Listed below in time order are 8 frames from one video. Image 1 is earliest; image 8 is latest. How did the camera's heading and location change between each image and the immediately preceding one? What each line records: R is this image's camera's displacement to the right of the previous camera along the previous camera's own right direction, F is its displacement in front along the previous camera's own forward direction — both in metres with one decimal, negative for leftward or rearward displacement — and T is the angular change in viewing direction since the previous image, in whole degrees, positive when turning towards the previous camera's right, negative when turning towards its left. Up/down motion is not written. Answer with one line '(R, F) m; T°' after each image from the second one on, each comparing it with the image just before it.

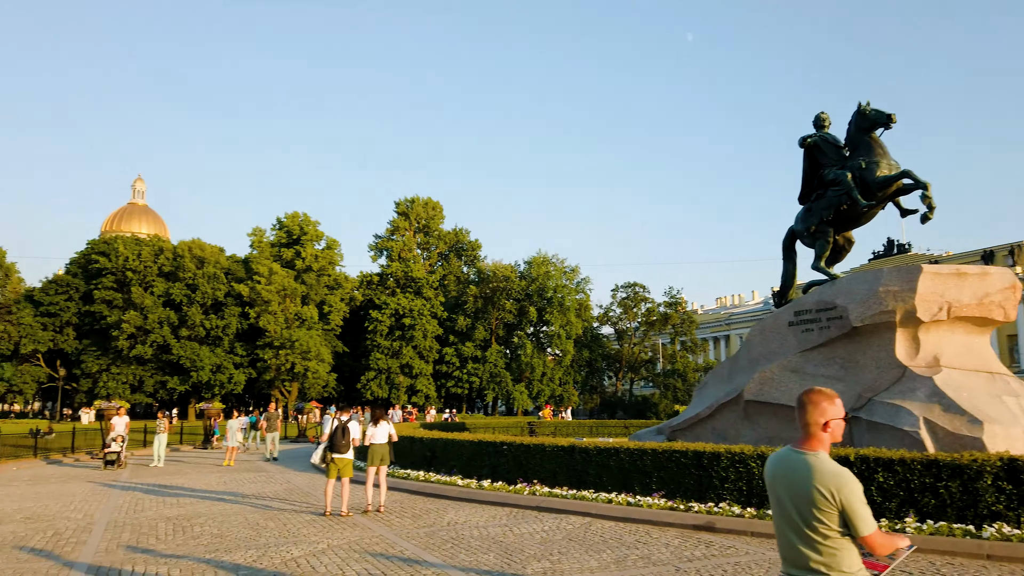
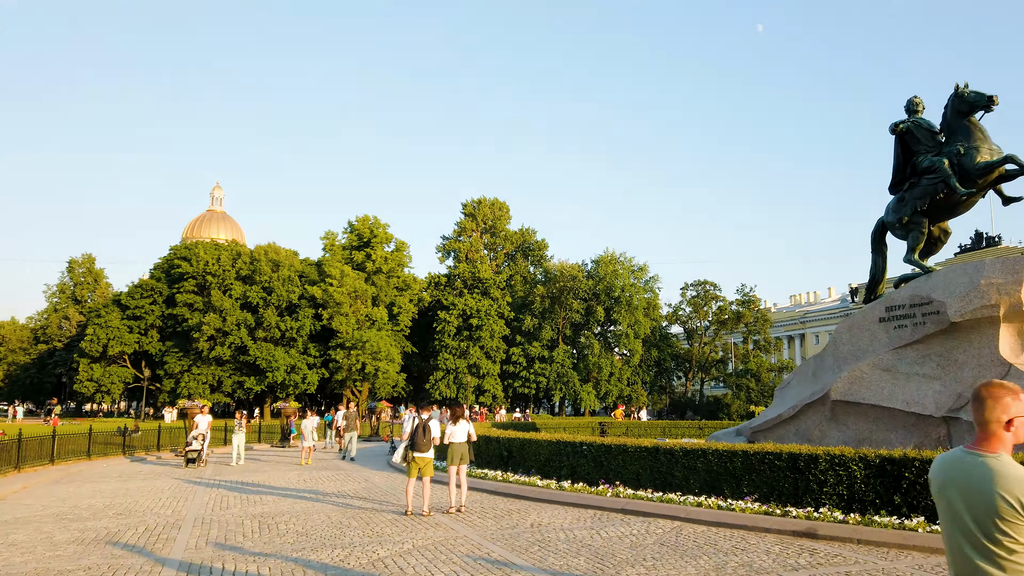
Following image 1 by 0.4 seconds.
(-0.3, +0.3) m; -5°
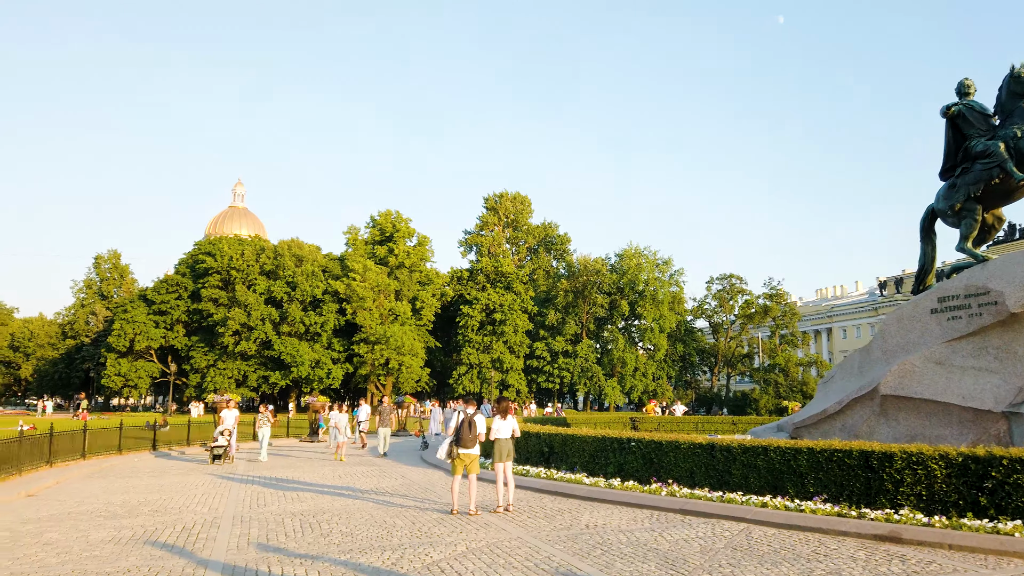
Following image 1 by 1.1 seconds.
(-0.5, +0.6) m; -1°
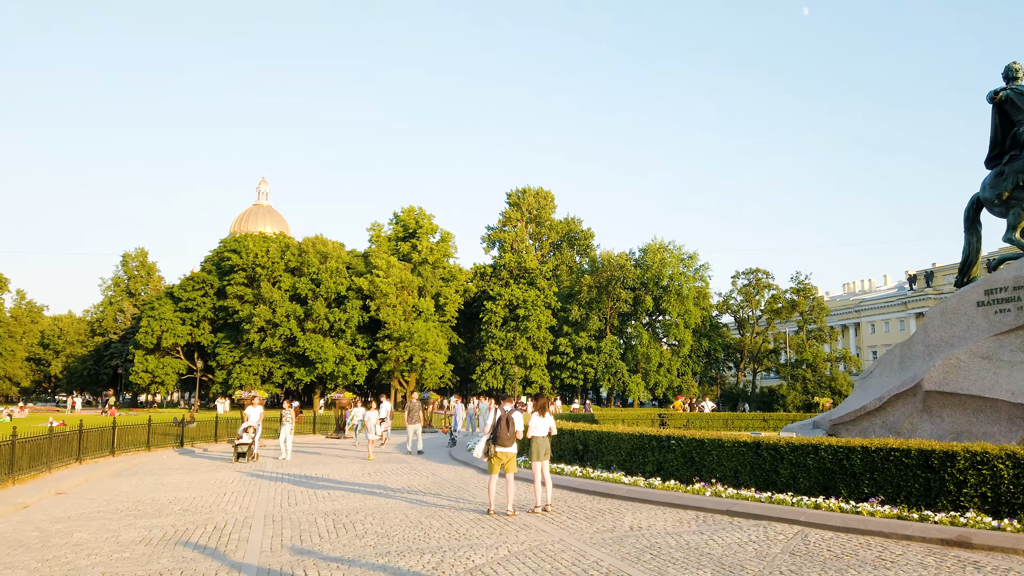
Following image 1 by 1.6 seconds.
(-0.2, +0.4) m; -2°
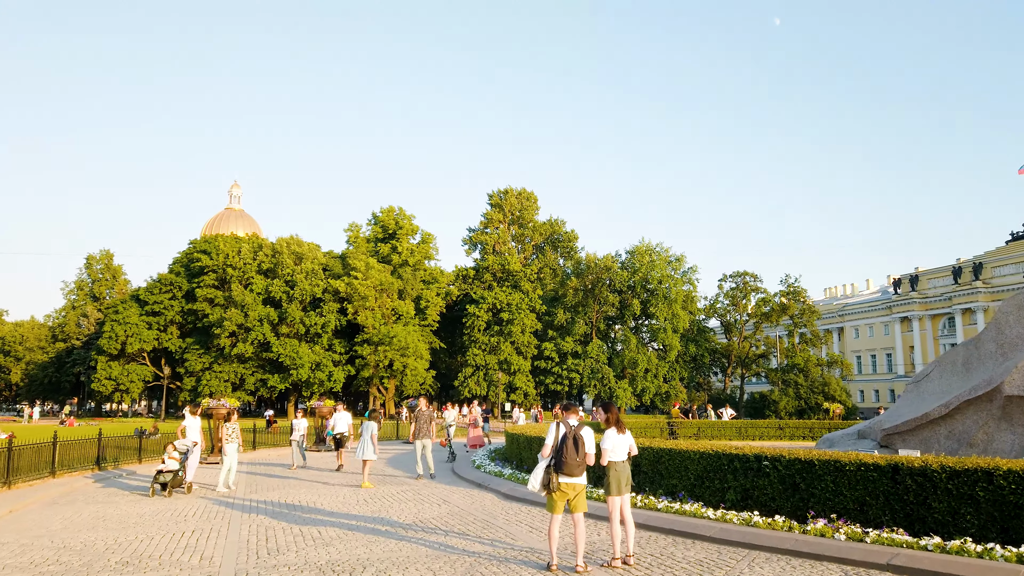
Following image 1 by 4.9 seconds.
(-1.0, +3.1) m; +2°
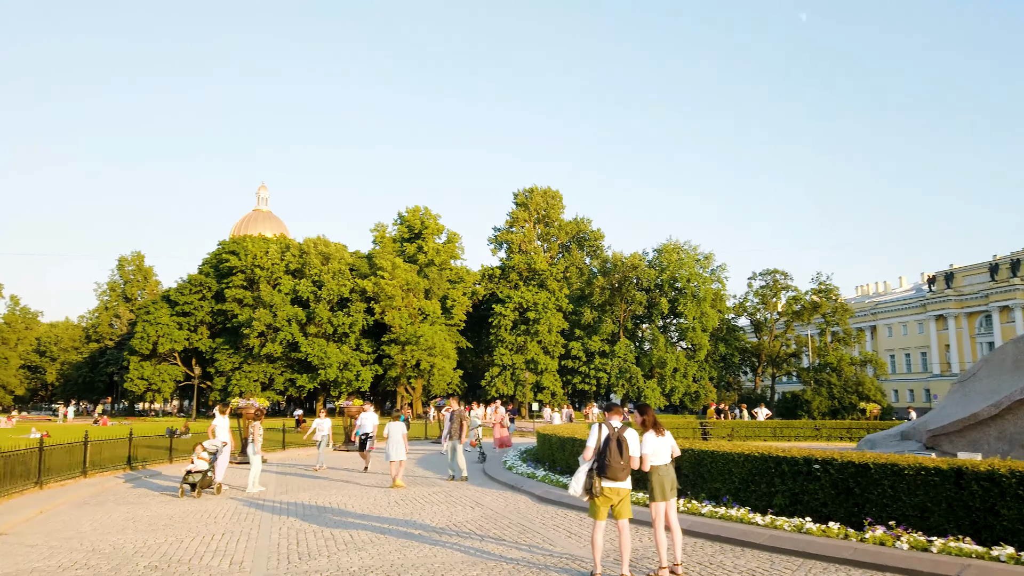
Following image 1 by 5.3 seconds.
(-0.1, +0.4) m; -2°
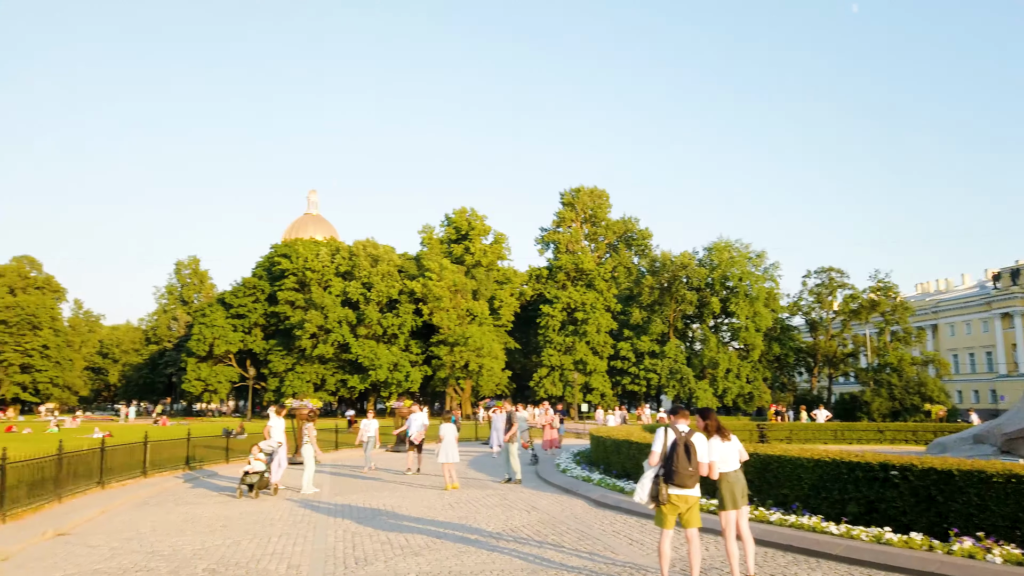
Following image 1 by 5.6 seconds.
(-0.1, +0.3) m; -4°
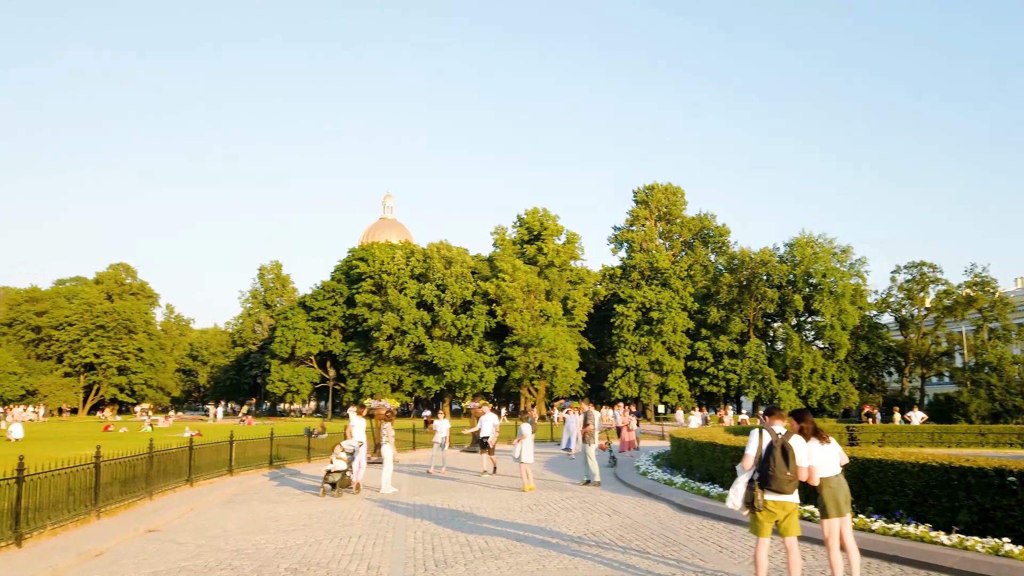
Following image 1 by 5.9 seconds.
(-0.1, +0.3) m; -5°
